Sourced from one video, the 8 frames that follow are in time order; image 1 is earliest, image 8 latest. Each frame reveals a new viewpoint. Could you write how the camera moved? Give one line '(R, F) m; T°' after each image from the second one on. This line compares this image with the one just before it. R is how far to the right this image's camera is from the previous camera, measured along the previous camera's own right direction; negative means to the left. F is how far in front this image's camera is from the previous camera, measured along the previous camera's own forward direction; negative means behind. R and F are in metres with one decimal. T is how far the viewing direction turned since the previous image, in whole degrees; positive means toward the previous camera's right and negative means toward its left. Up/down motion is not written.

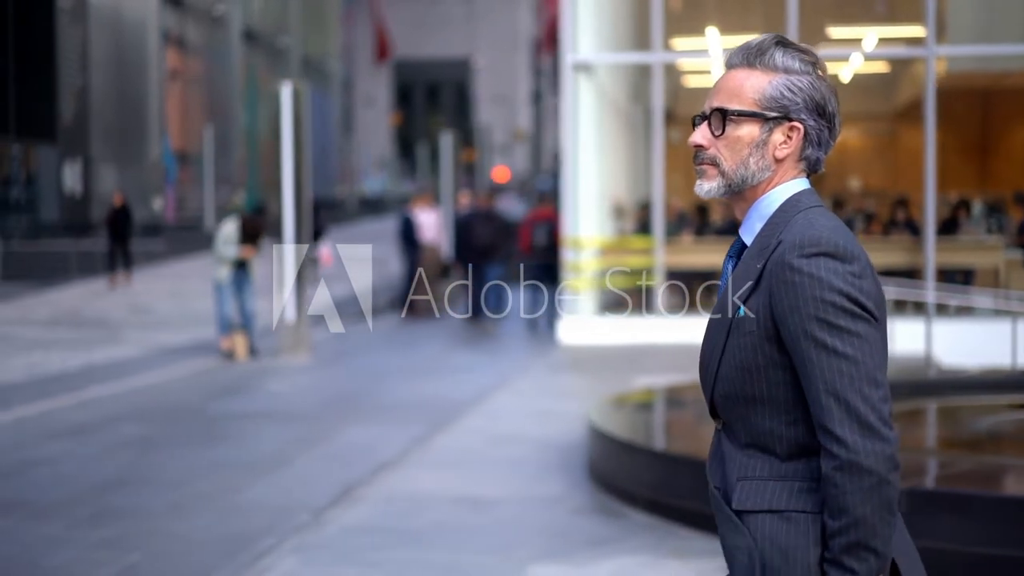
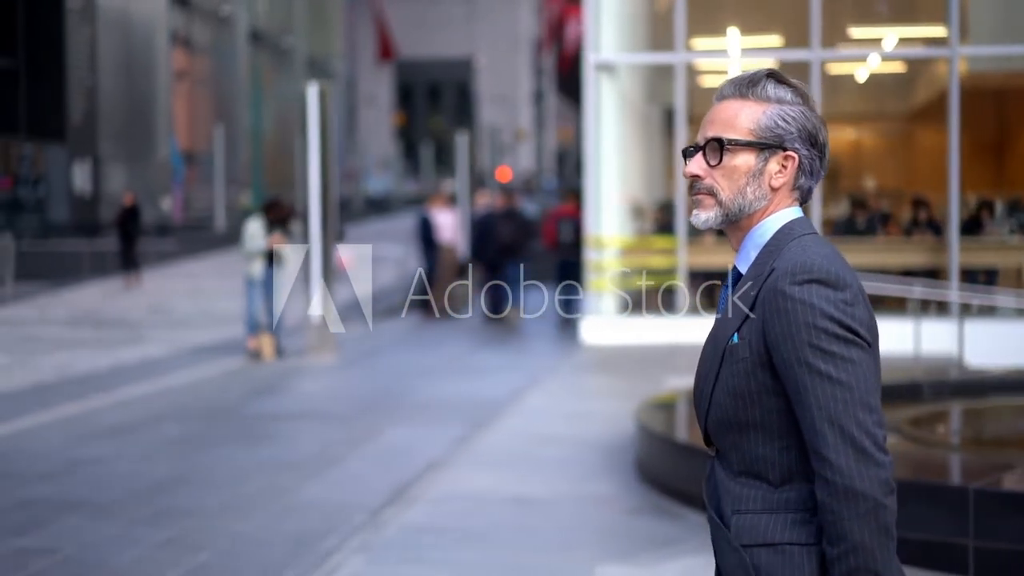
(-0.3, 0.0) m; 0°
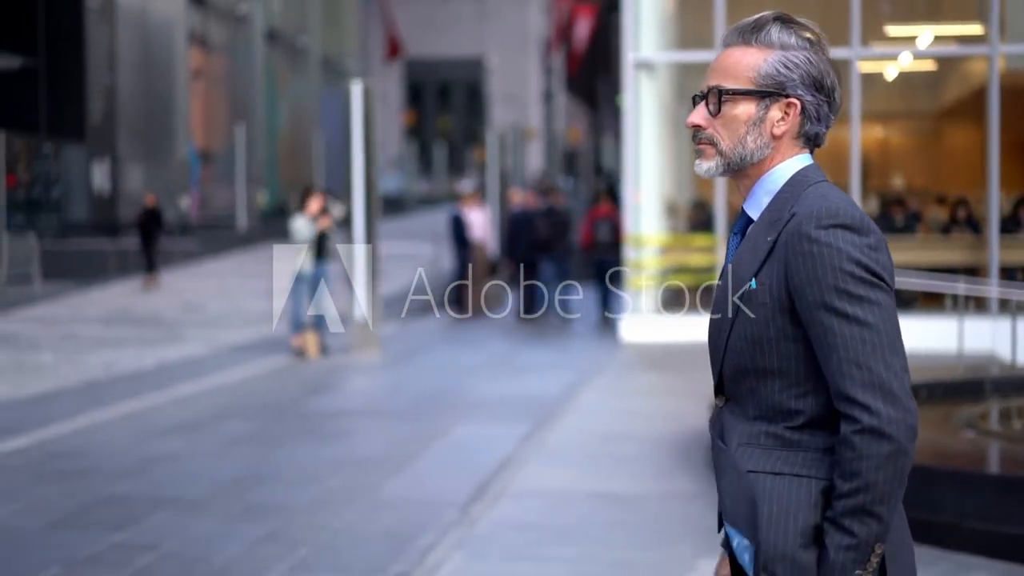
(-0.4, 0.0) m; 0°
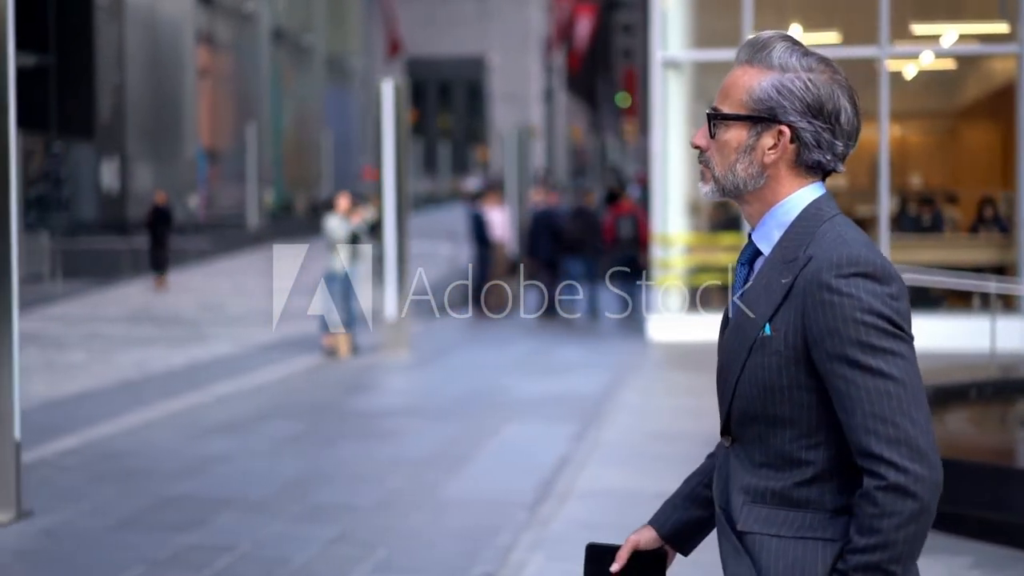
(-0.4, 0.0) m; 0°
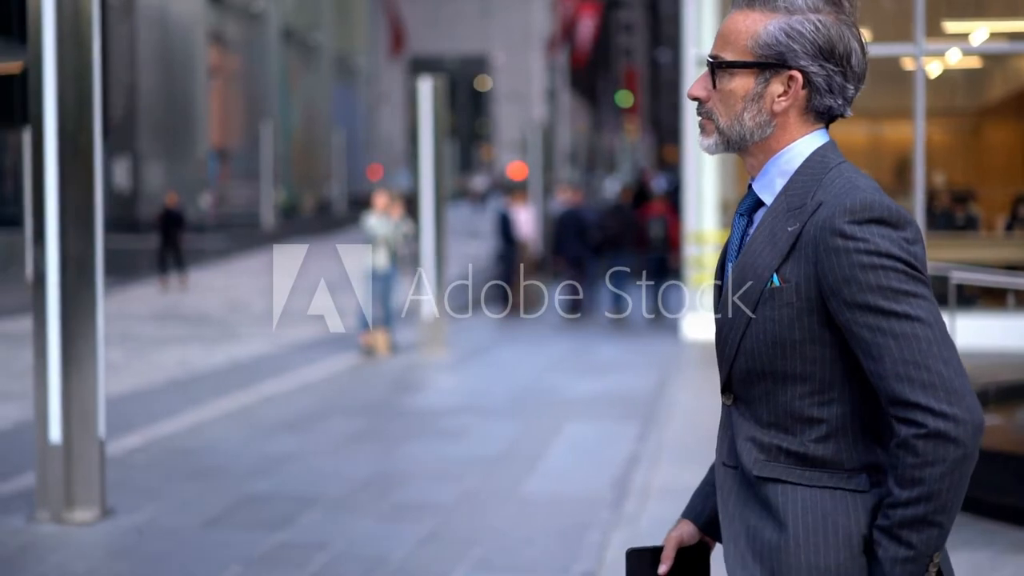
(-0.4, 0.0) m; 0°
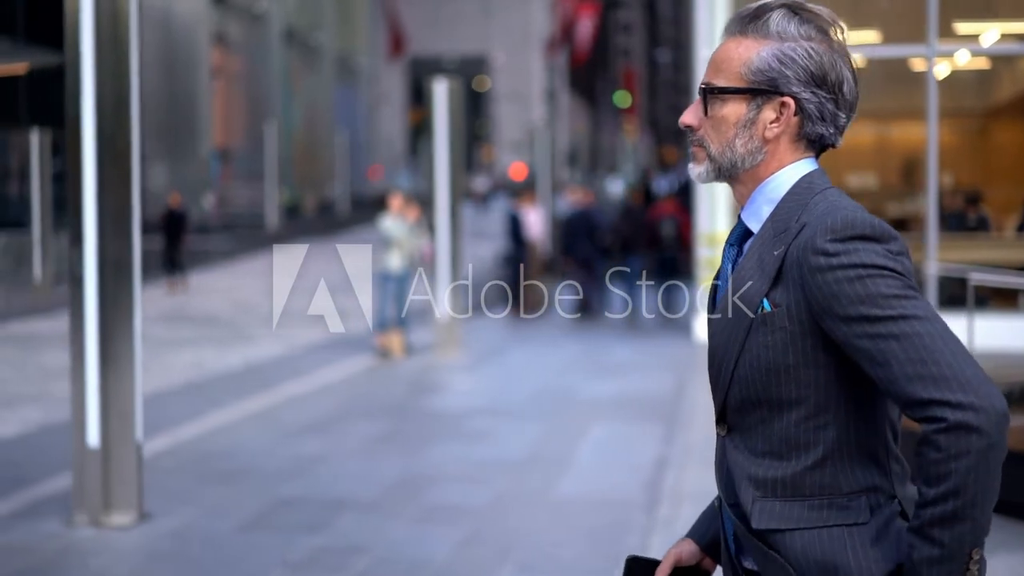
(-0.2, 0.0) m; 0°
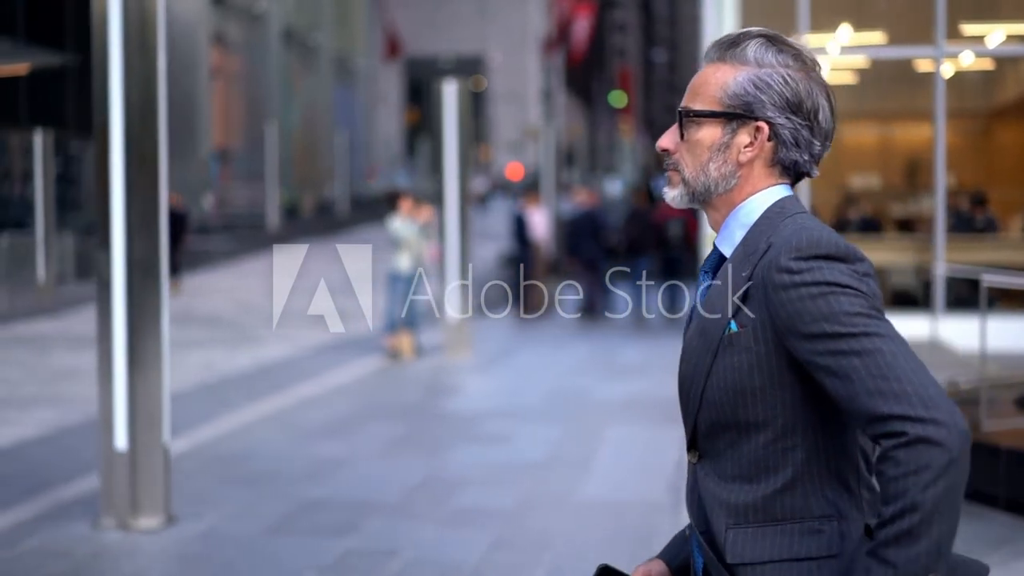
(-0.2, 0.0) m; 0°
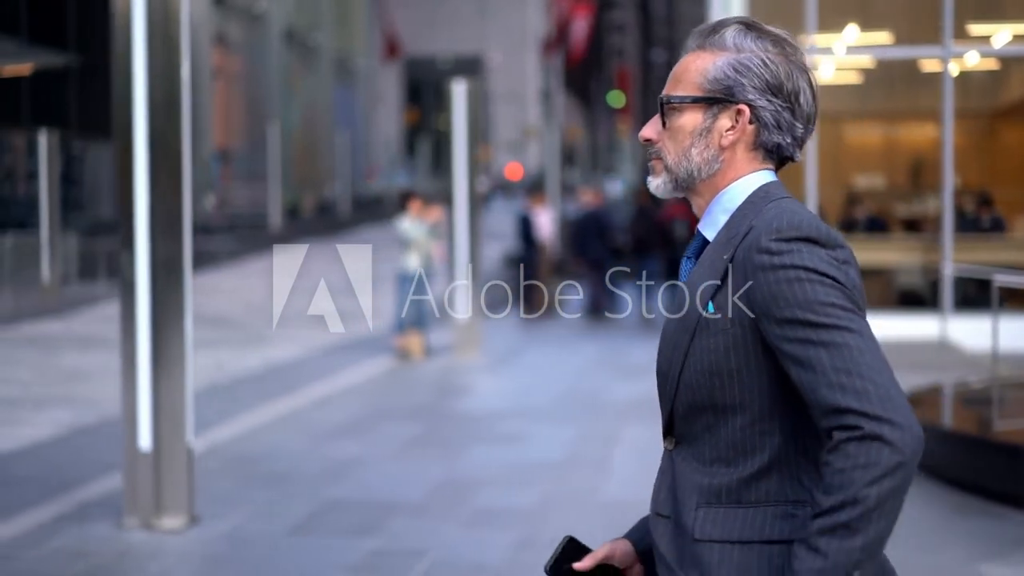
(-0.1, 0.0) m; 0°
